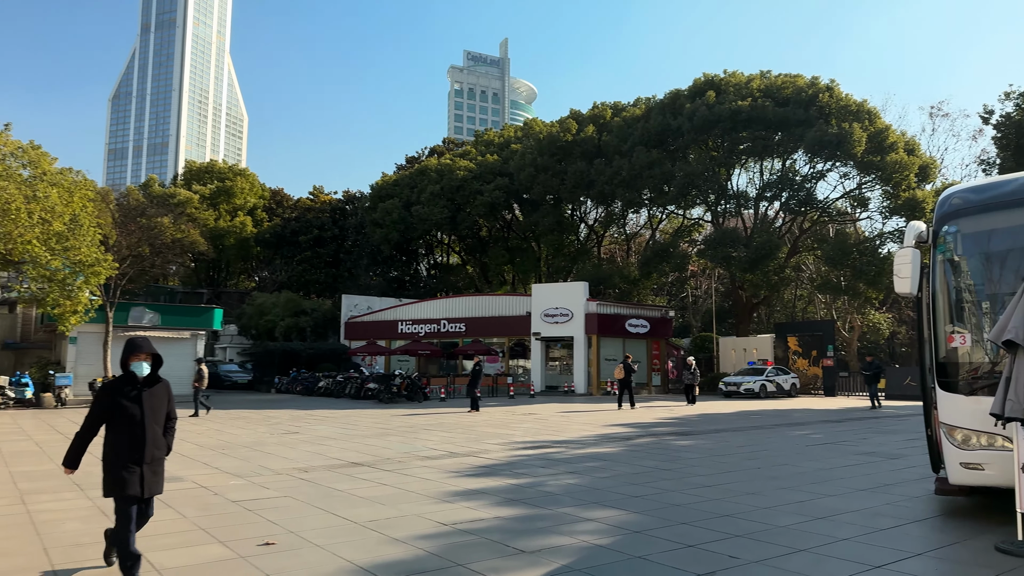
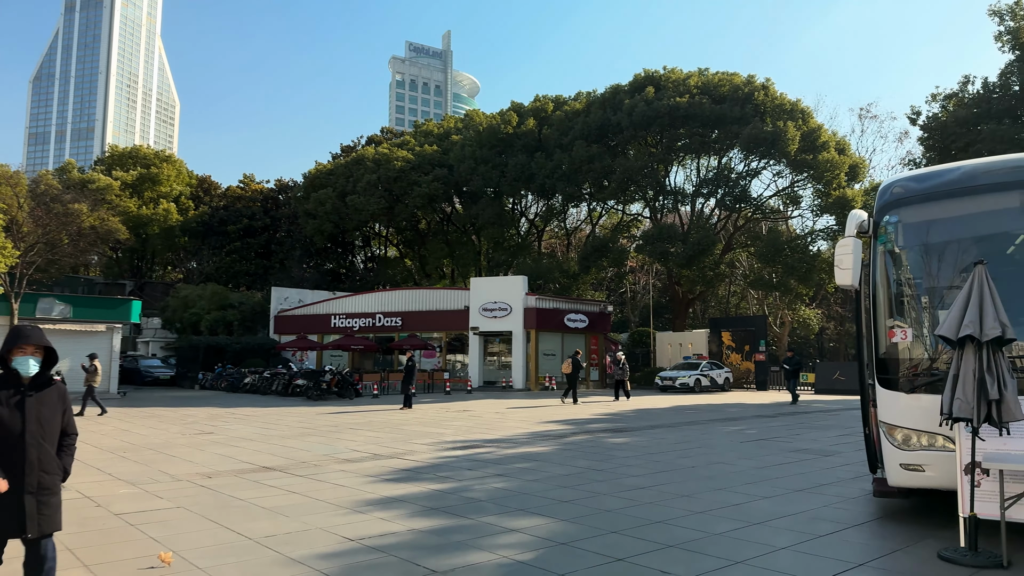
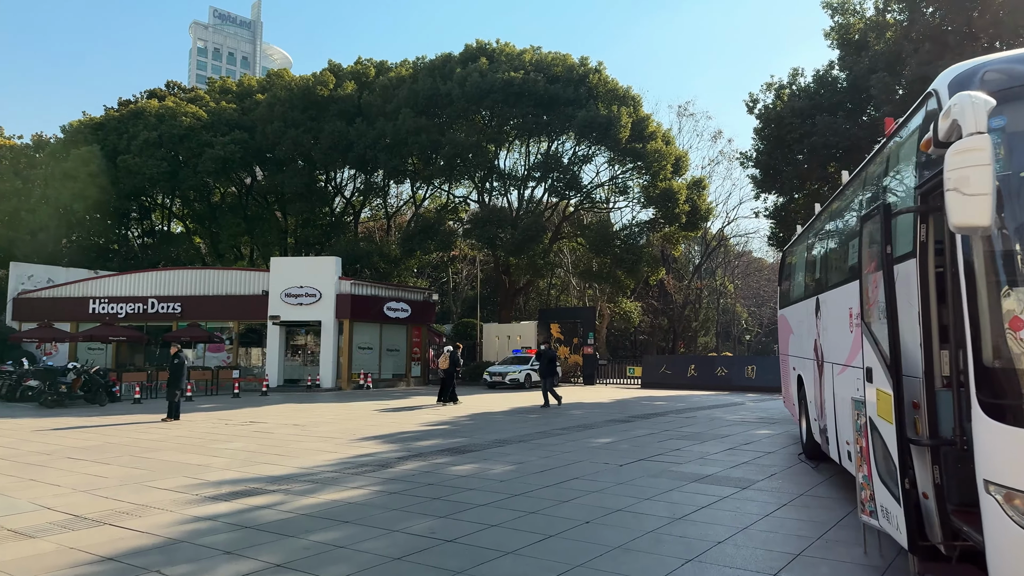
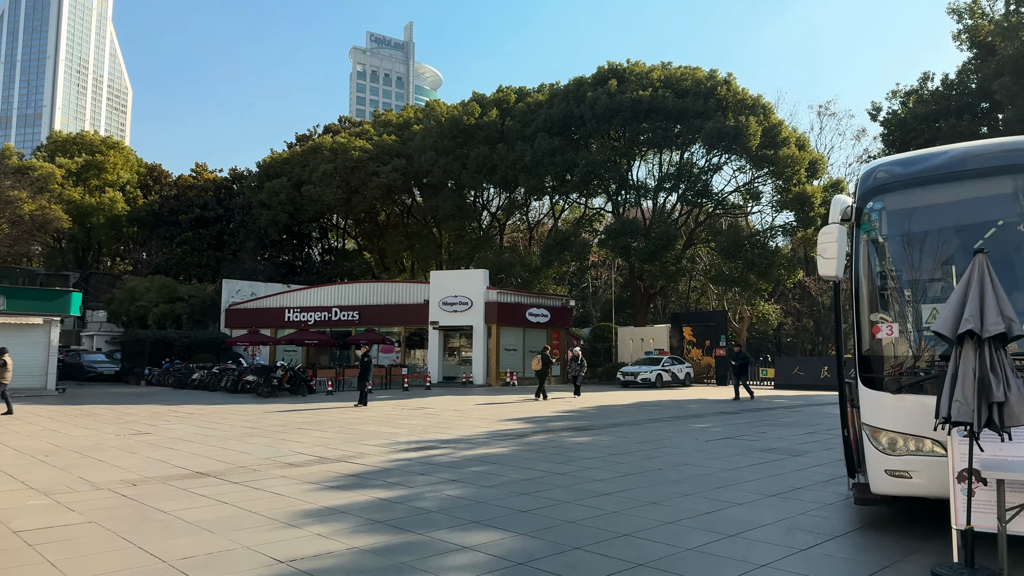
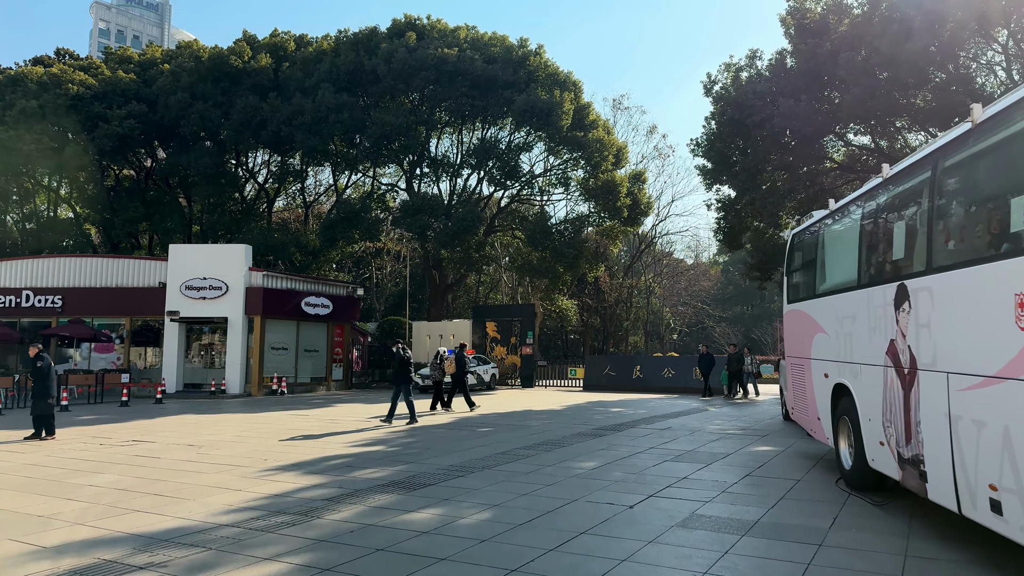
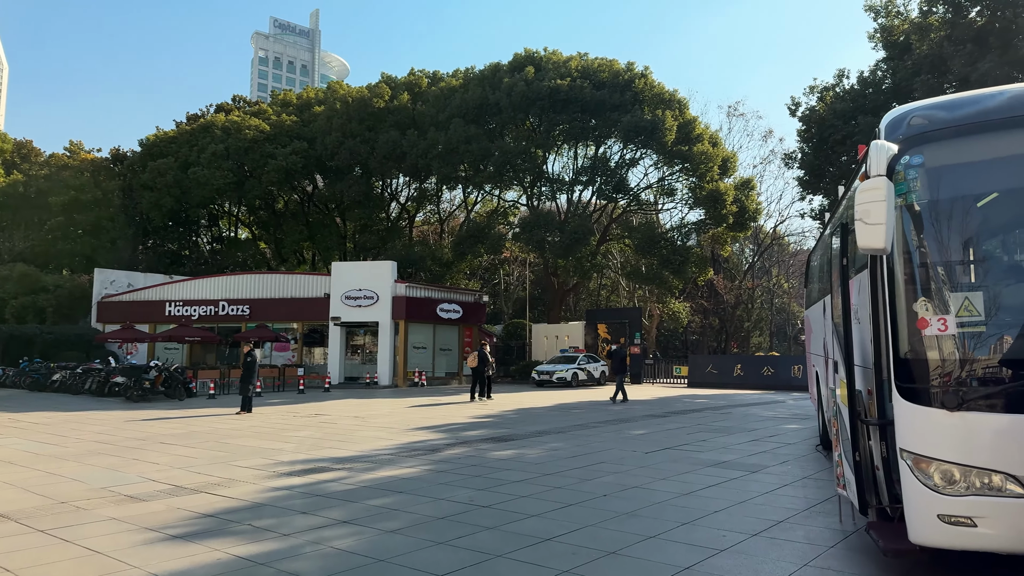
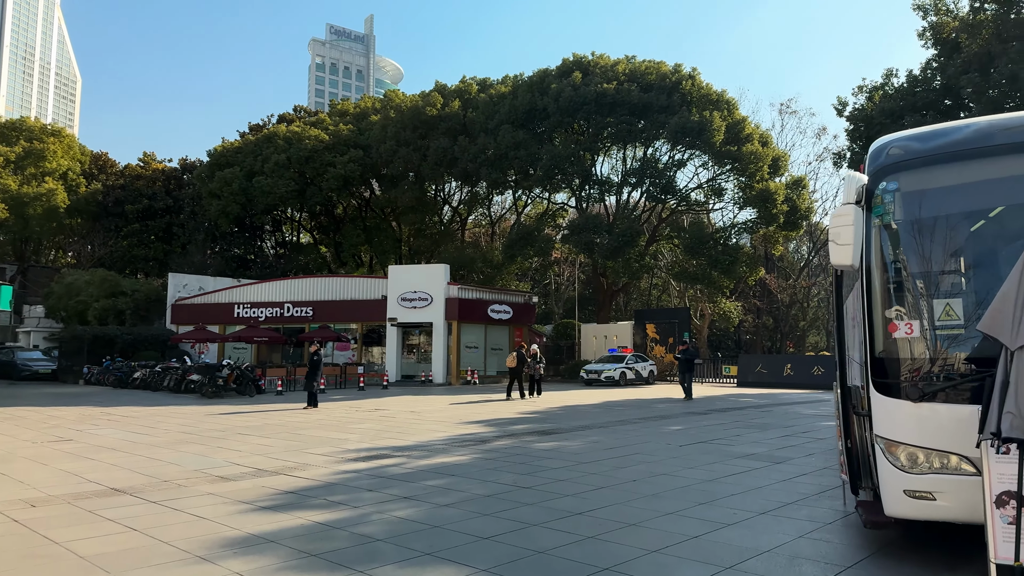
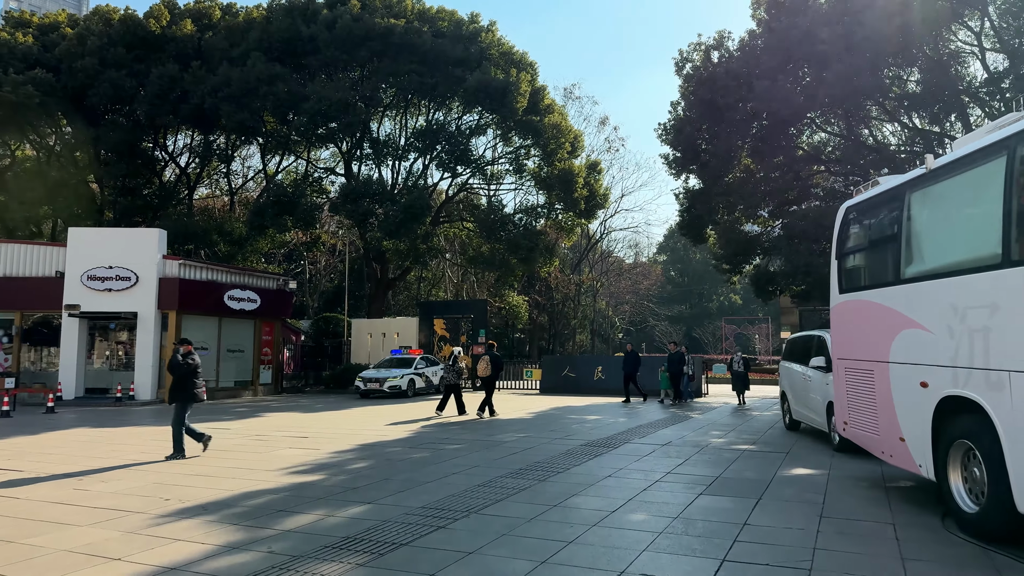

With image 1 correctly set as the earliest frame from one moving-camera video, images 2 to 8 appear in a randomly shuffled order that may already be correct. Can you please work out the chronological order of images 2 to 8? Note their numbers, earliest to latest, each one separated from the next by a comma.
2, 4, 7, 6, 3, 5, 8
